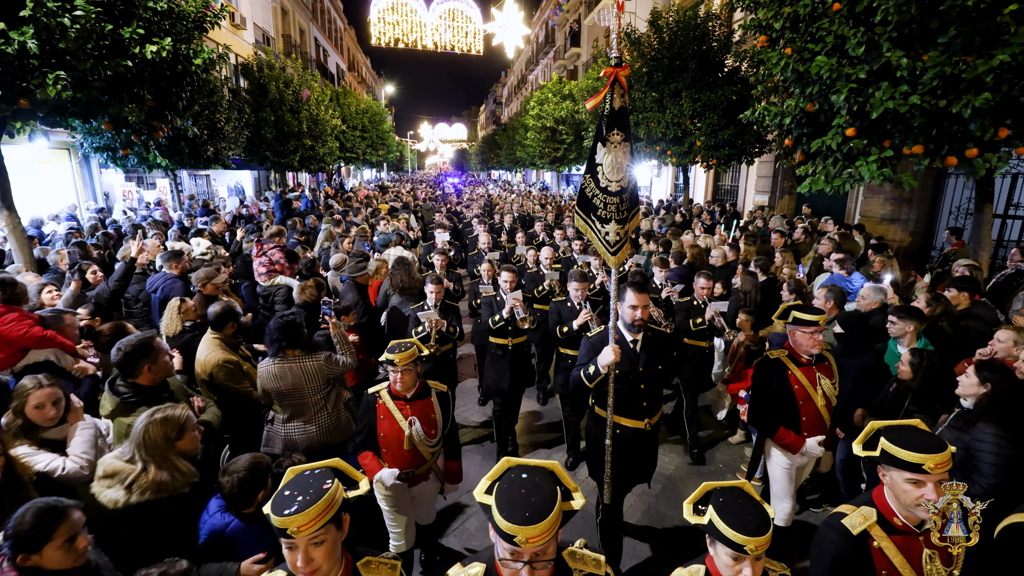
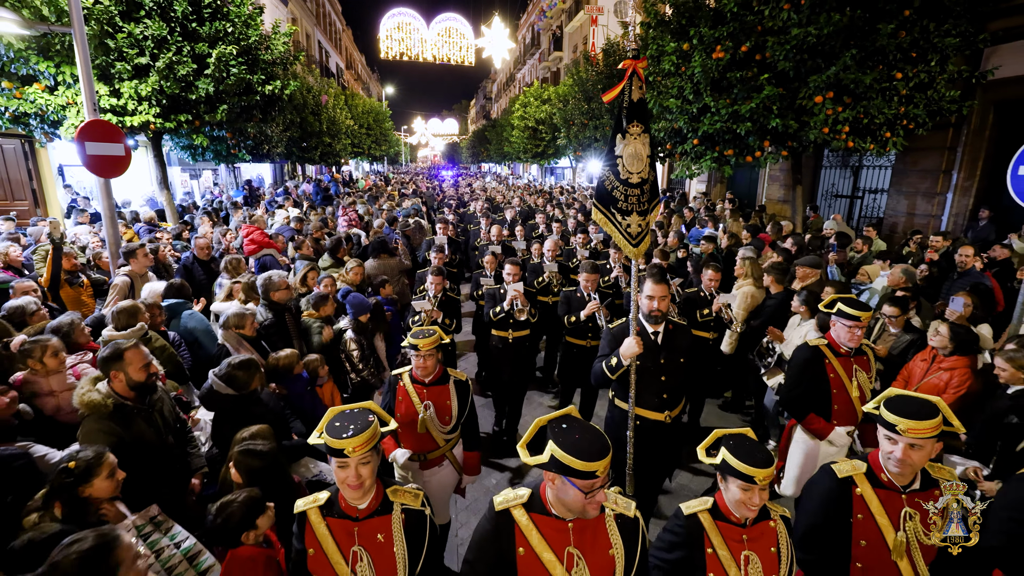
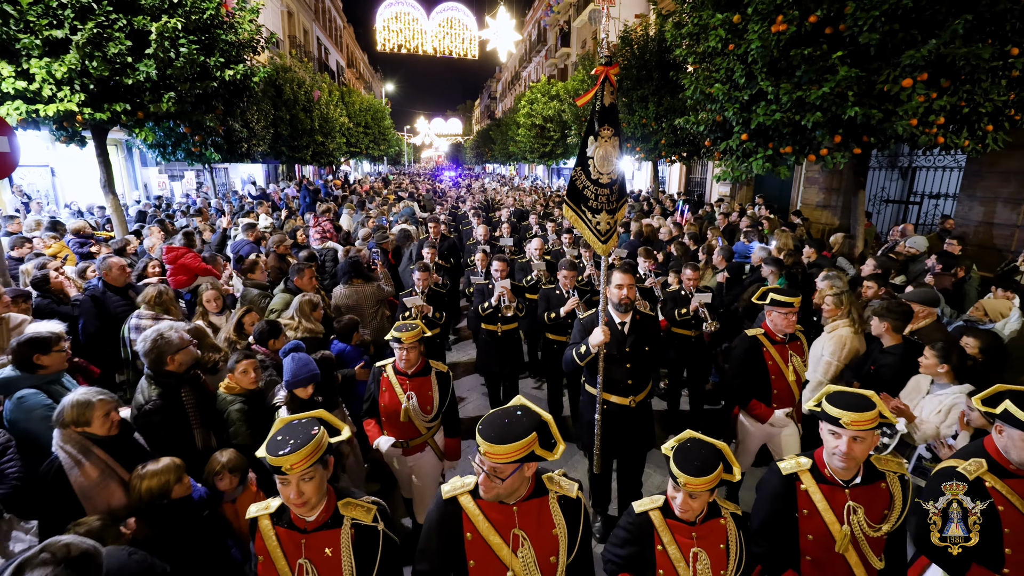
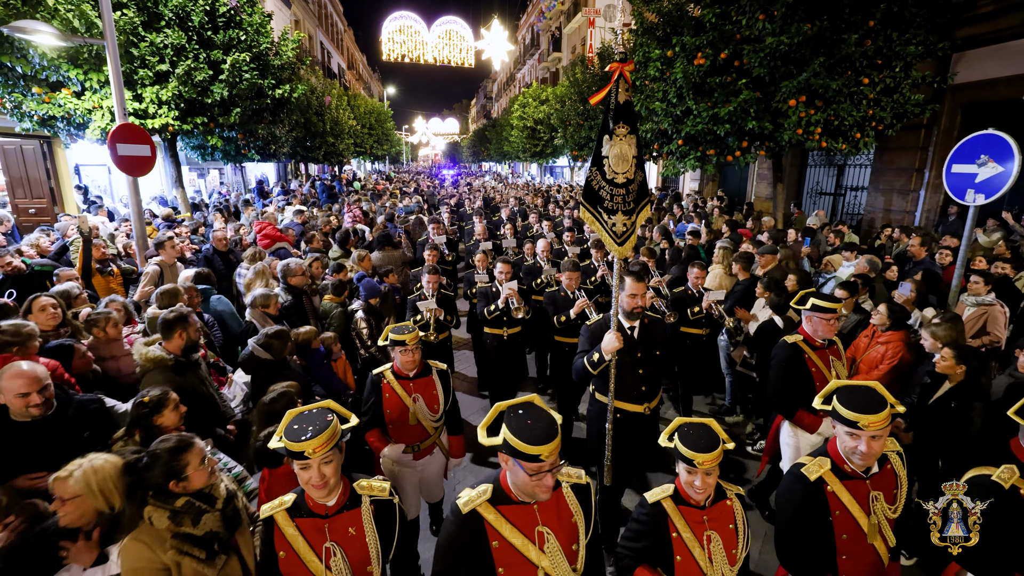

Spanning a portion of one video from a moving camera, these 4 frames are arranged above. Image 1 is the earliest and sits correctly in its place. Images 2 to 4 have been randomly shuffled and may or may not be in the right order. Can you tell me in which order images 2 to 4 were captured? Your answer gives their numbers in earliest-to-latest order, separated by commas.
3, 2, 4
